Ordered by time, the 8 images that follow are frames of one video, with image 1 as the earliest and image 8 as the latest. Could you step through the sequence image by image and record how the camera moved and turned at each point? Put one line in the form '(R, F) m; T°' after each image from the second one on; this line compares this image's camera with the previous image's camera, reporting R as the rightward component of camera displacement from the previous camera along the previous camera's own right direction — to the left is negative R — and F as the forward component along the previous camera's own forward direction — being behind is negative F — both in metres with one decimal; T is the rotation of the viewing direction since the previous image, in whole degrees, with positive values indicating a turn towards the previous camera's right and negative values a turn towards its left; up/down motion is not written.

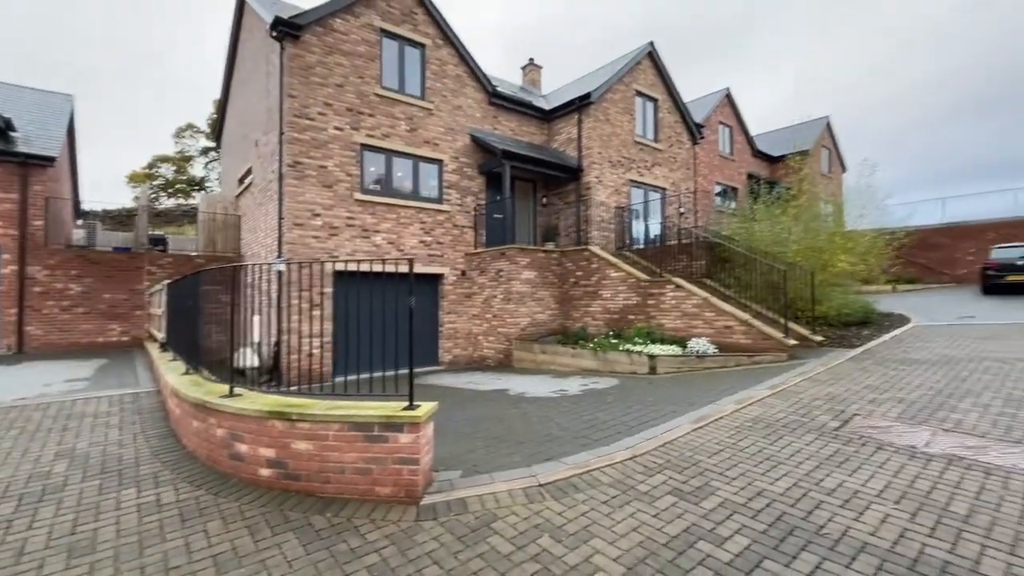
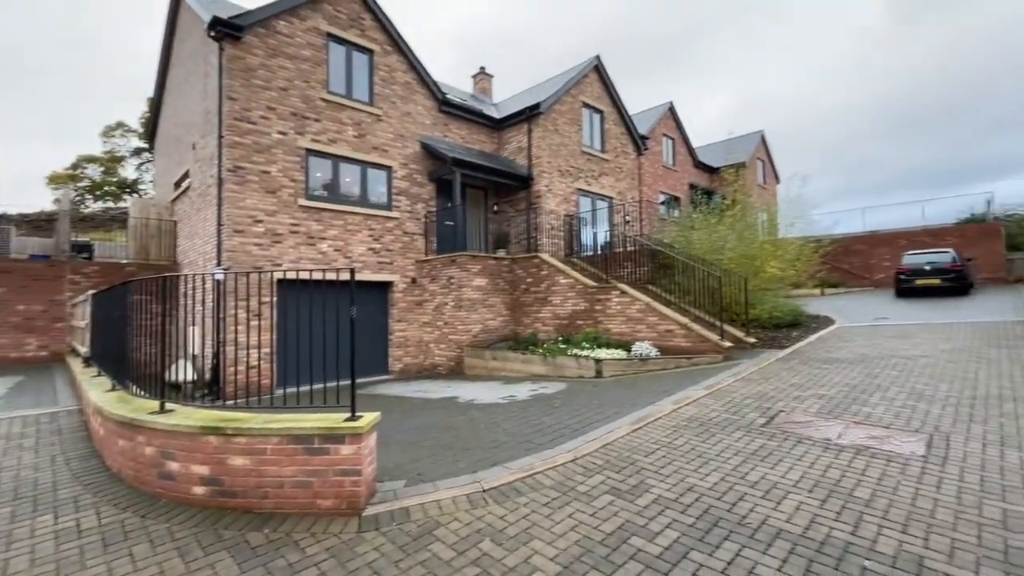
(+0.1, -0.1) m; +5°
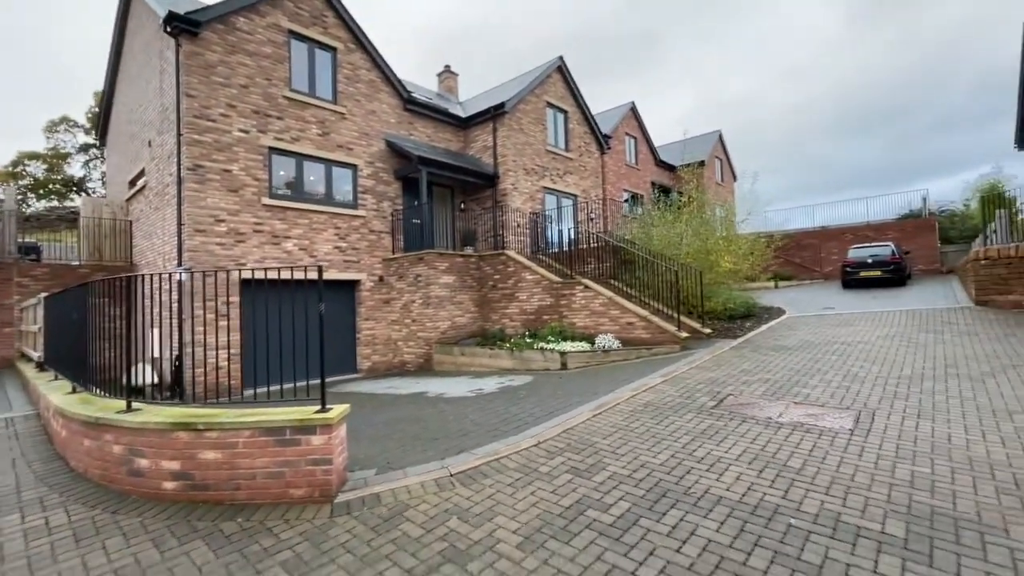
(+0.1, -0.2) m; +4°
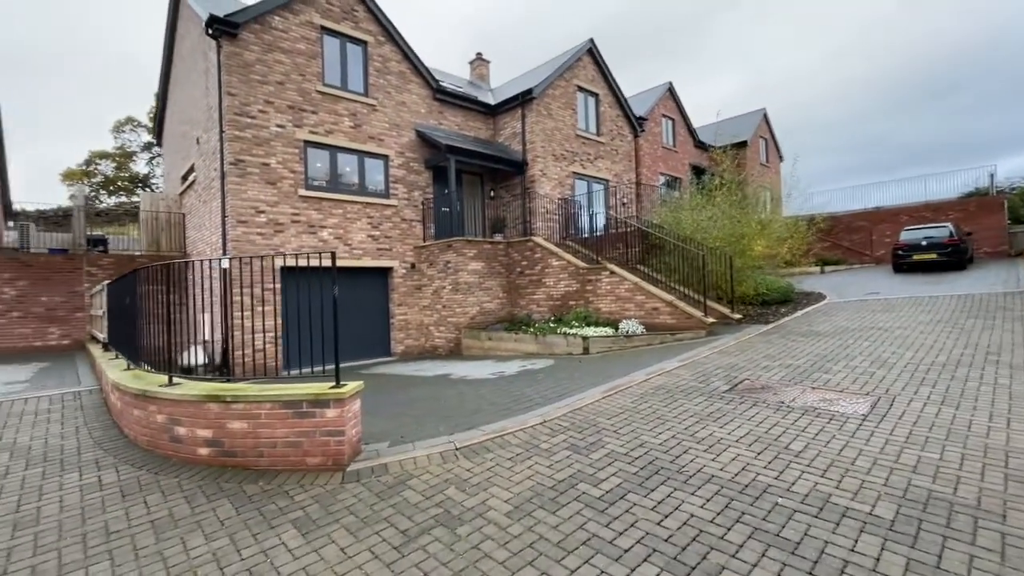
(+0.3, -0.1) m; -5°
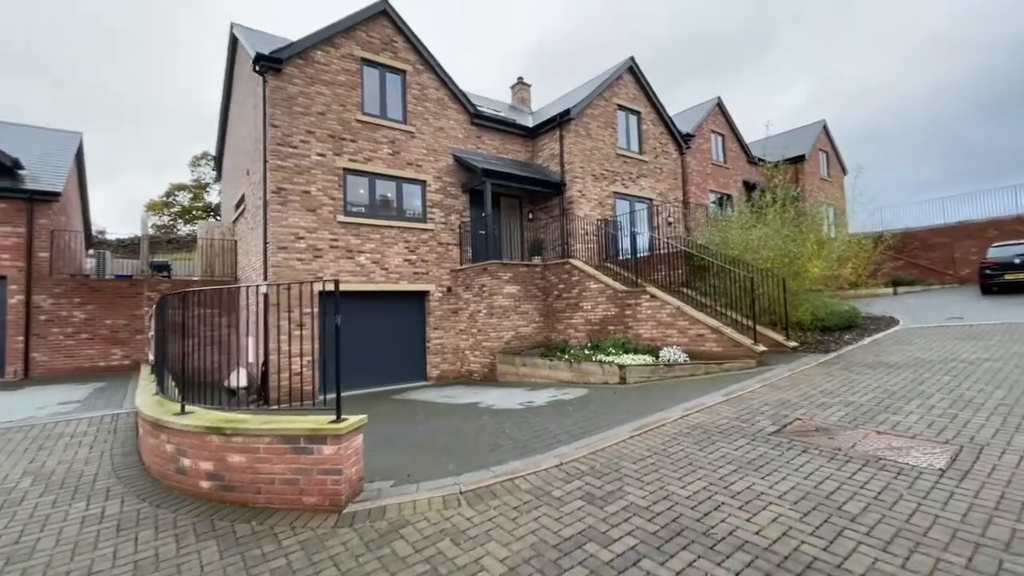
(+0.3, +0.3) m; -6°
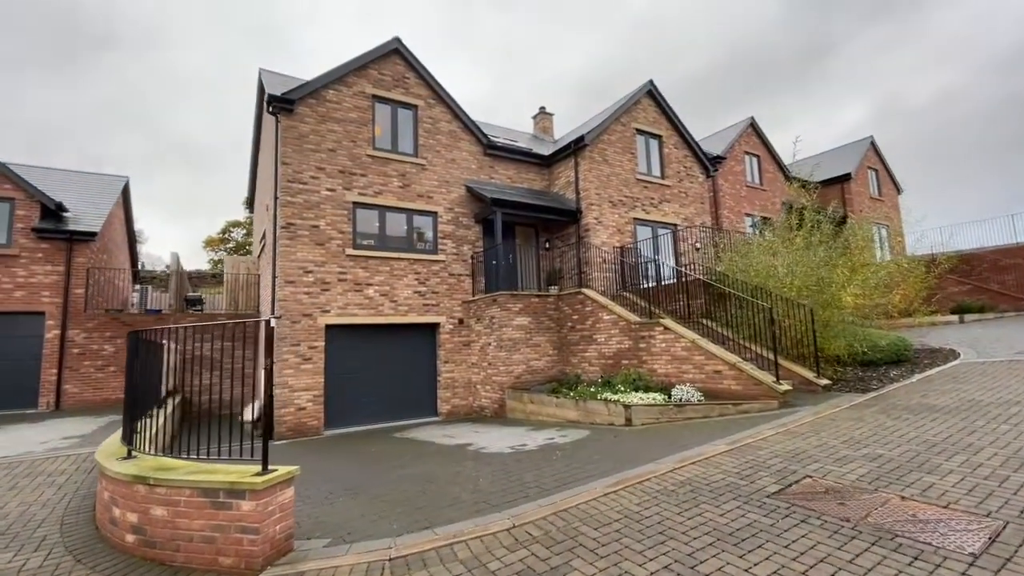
(+0.8, +0.4) m; -5°
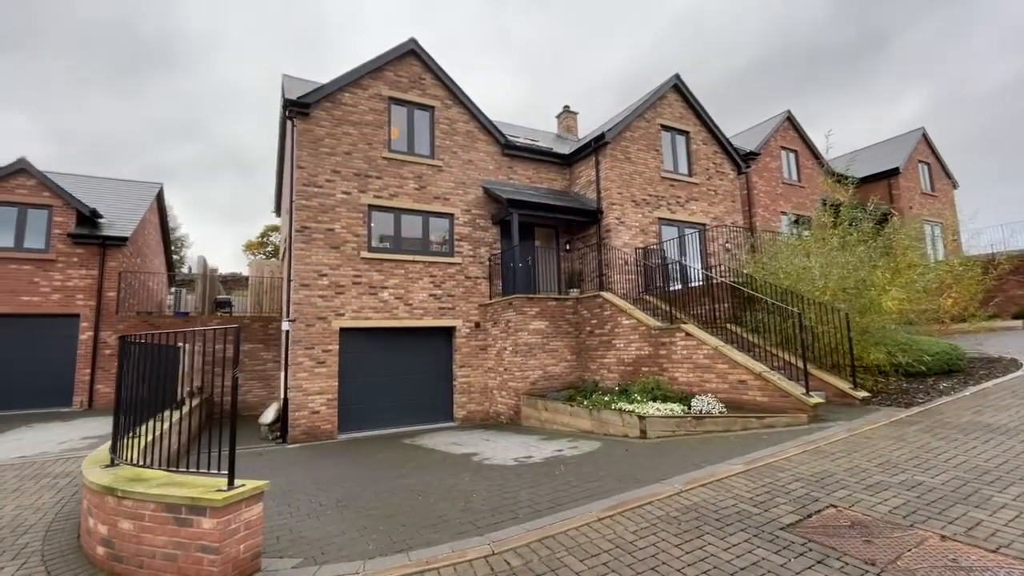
(+0.4, +0.3) m; -4°
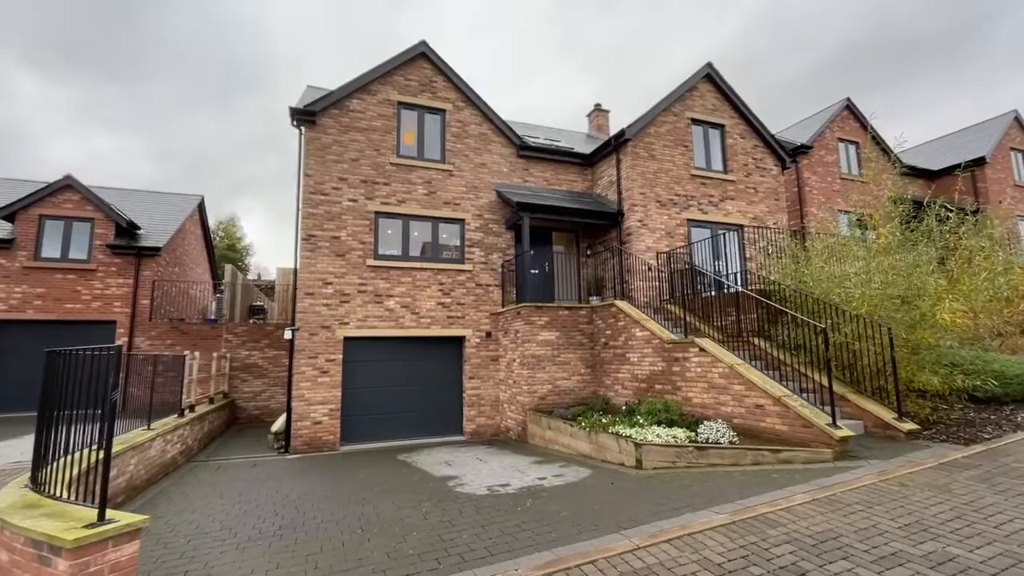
(+1.0, +0.6) m; -7°
